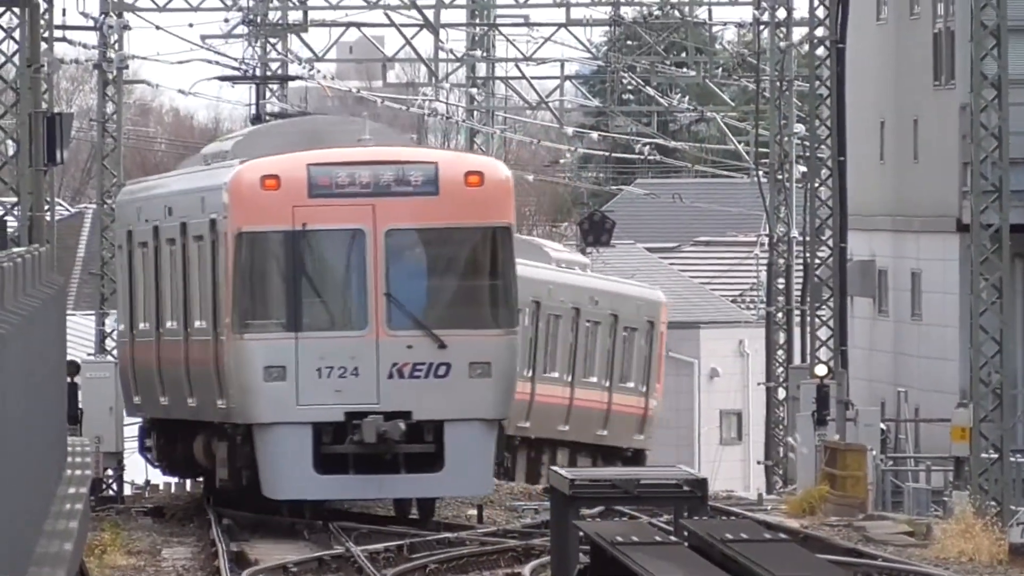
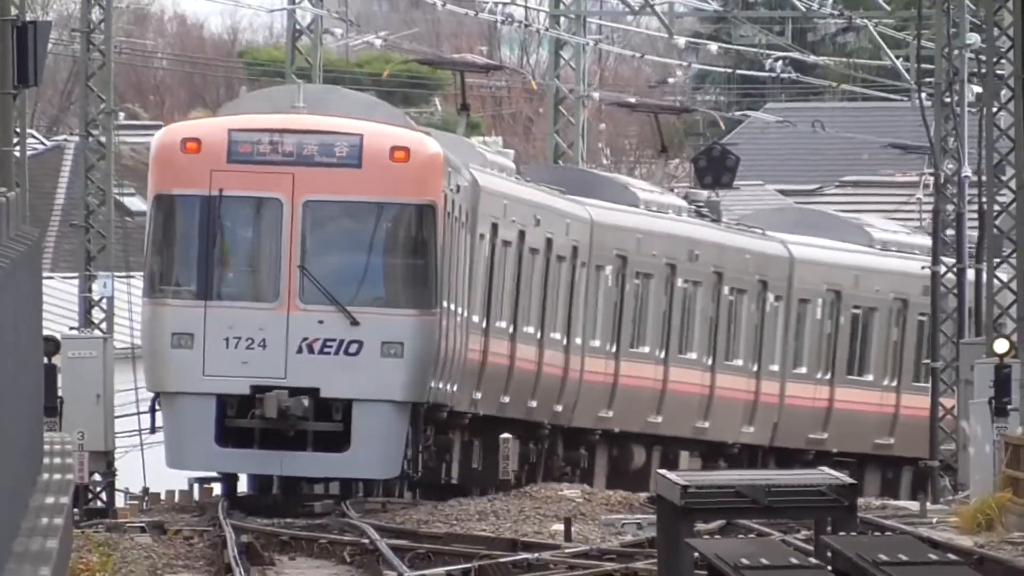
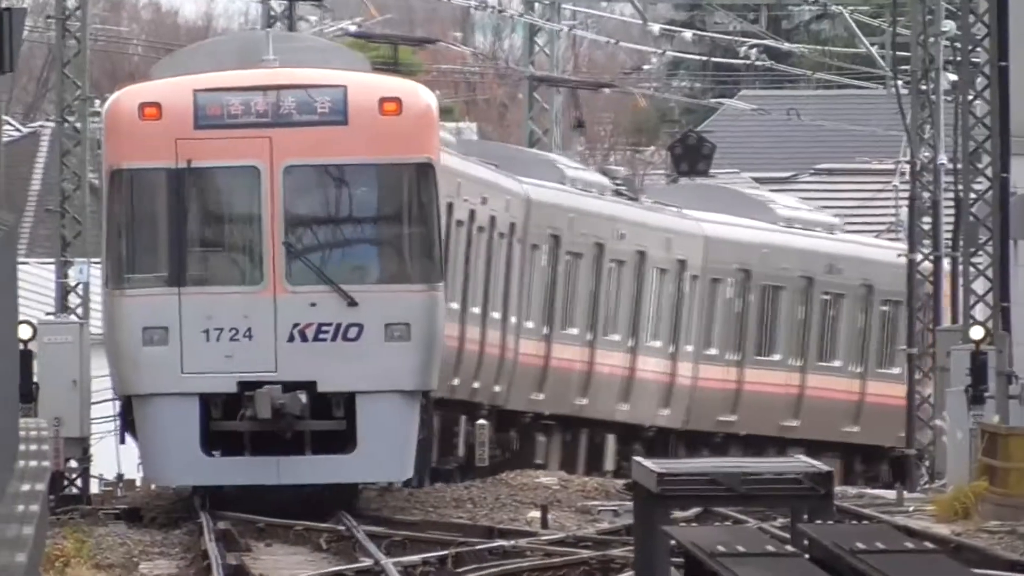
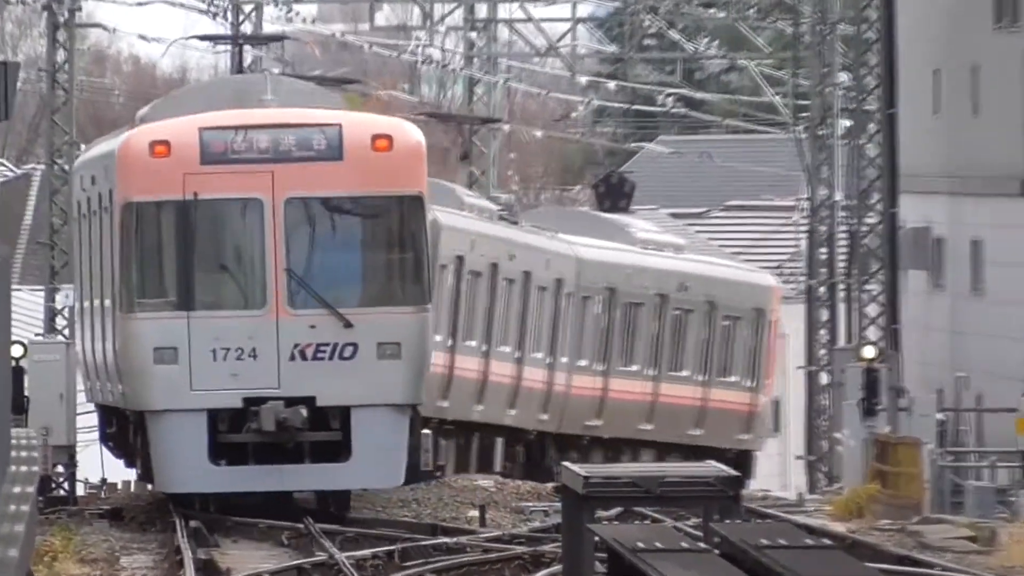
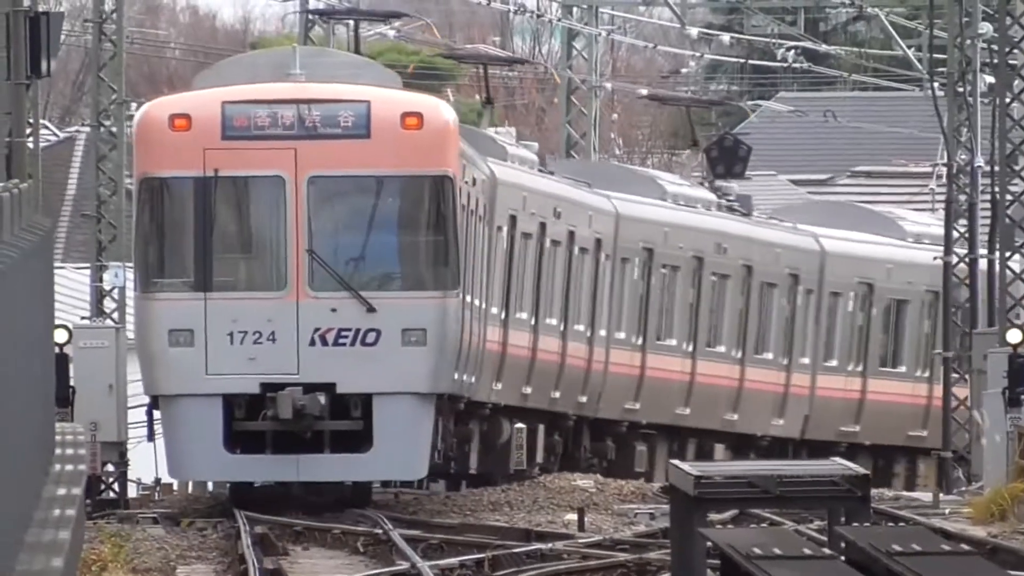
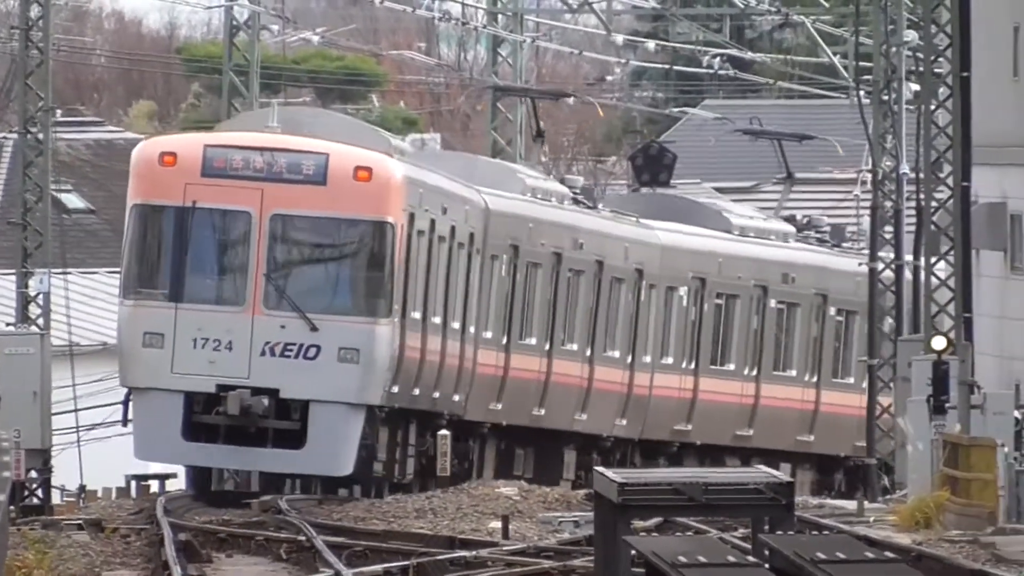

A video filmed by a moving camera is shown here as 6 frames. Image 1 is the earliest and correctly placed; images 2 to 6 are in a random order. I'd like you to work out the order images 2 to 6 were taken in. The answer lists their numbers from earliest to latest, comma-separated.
4, 3, 5, 2, 6
